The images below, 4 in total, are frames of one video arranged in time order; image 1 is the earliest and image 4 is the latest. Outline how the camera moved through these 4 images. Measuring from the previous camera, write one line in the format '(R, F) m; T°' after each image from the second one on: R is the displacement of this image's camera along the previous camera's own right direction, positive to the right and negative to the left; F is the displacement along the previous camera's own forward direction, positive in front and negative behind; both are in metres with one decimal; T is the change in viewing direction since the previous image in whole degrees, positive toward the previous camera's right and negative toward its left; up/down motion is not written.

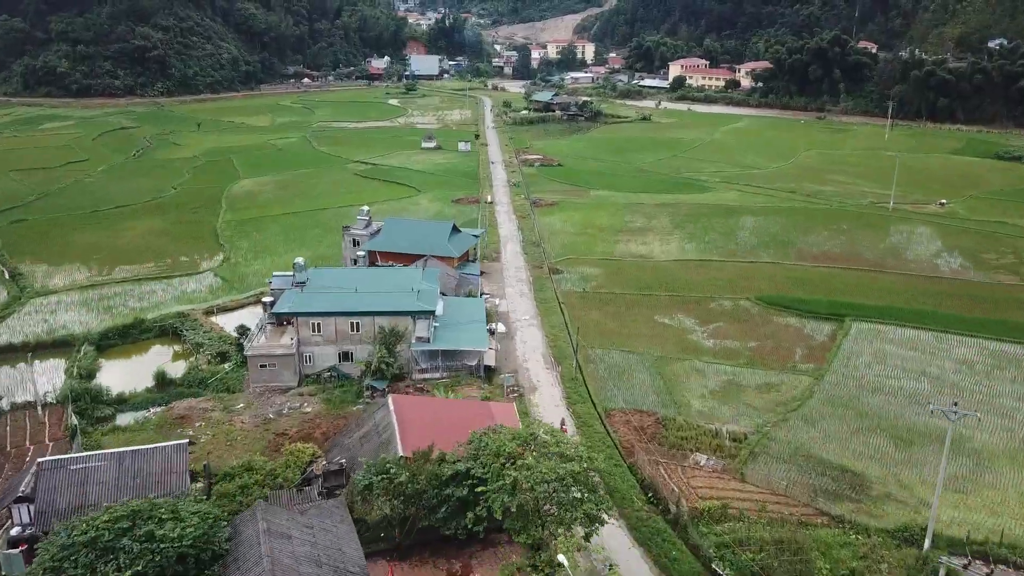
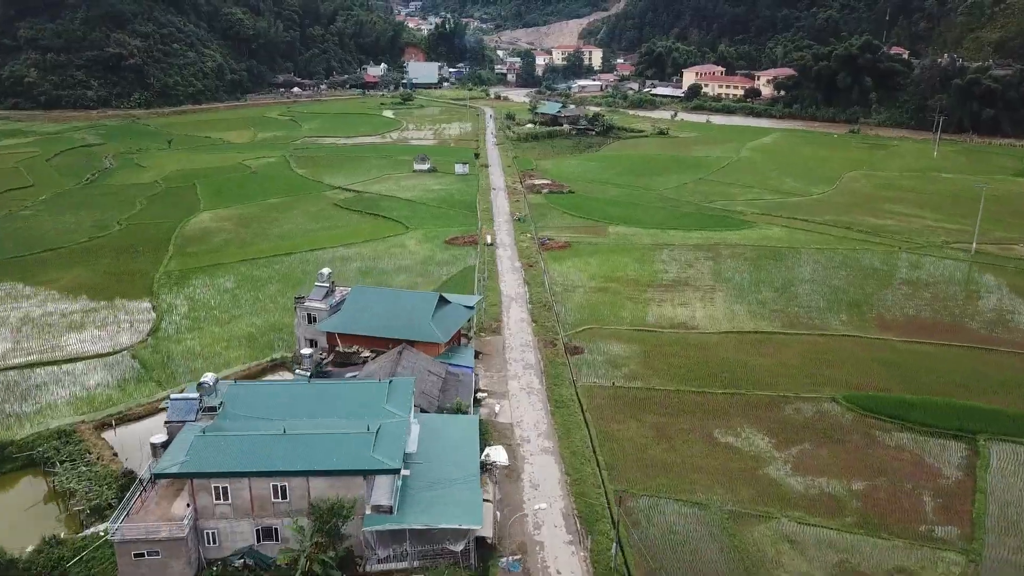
(0.0, +5.3) m; 0°
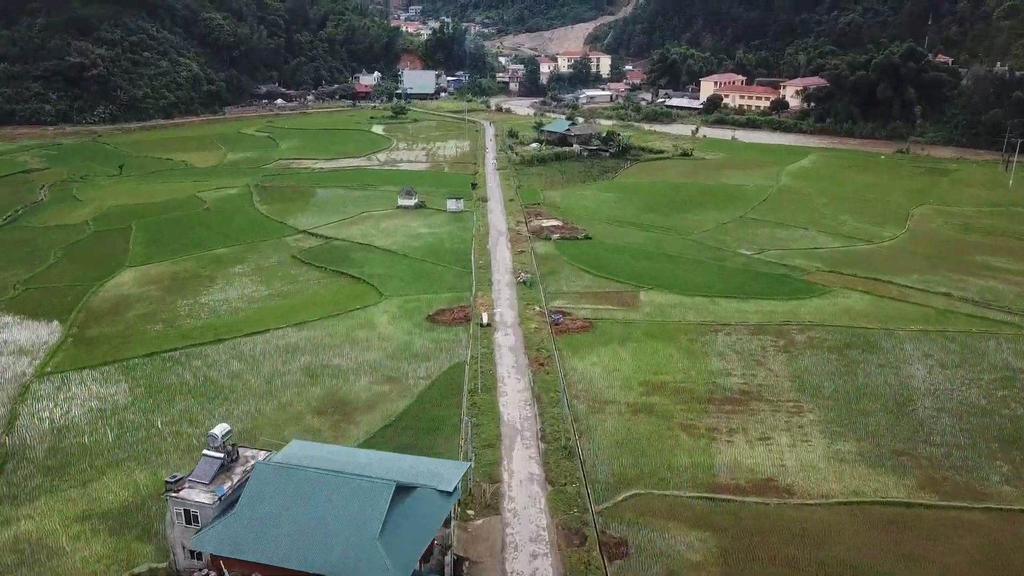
(0.0, +6.4) m; 0°
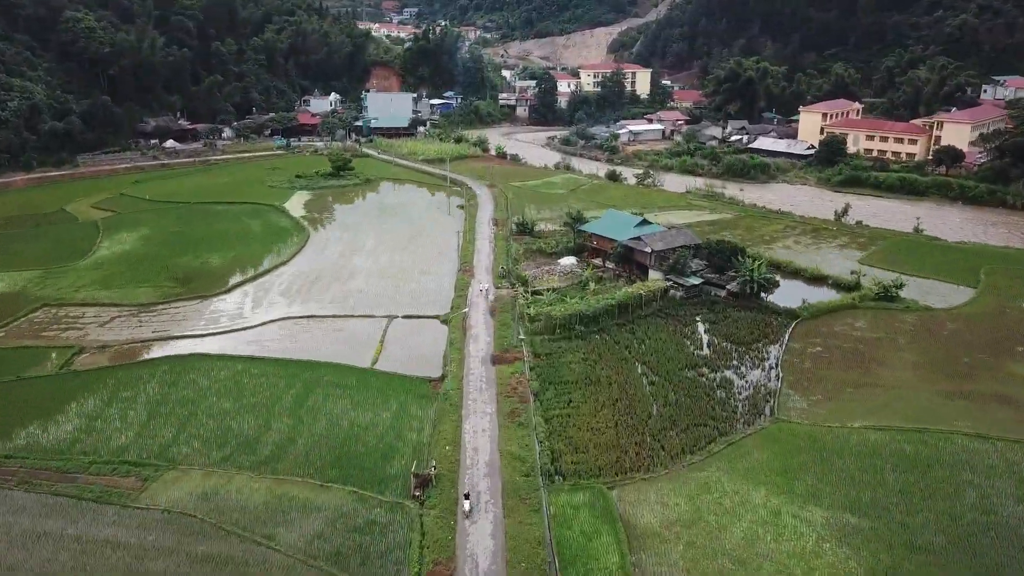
(-0.3, +24.5) m; 0°
